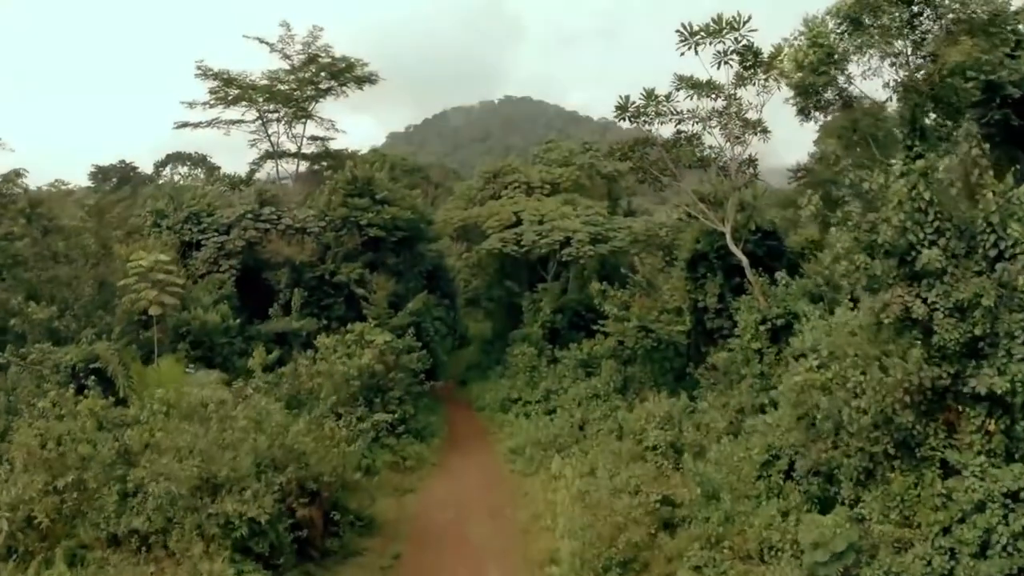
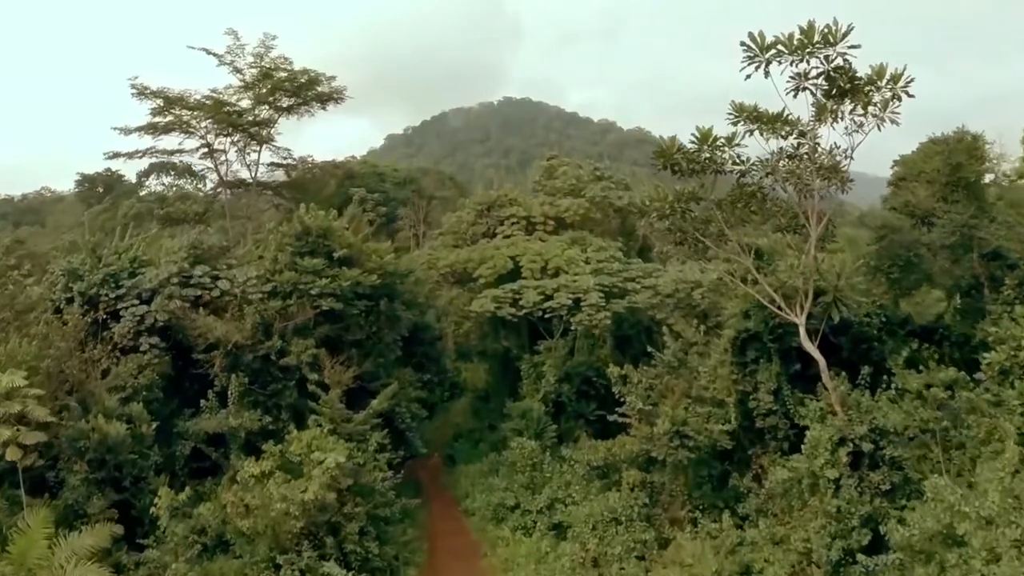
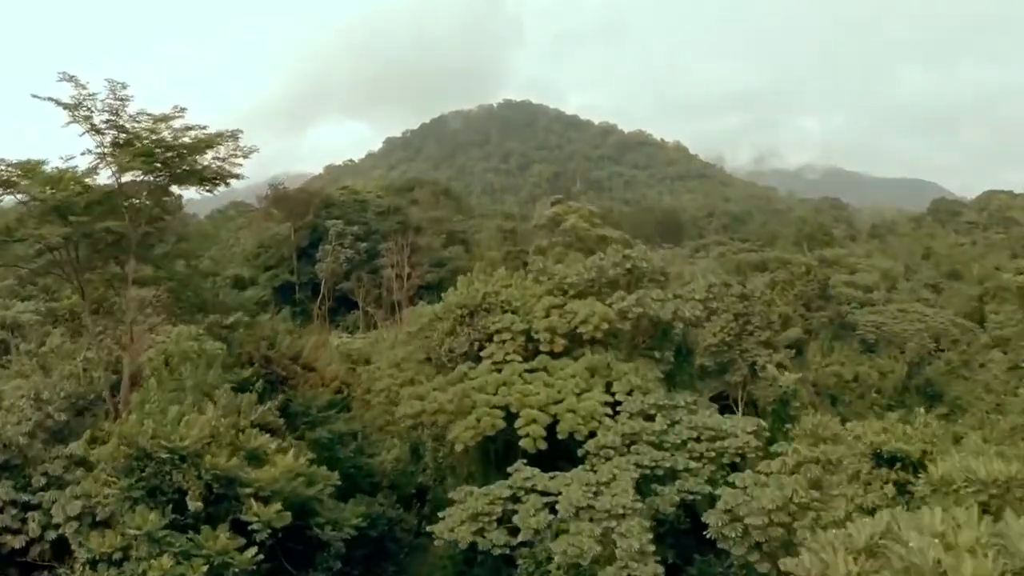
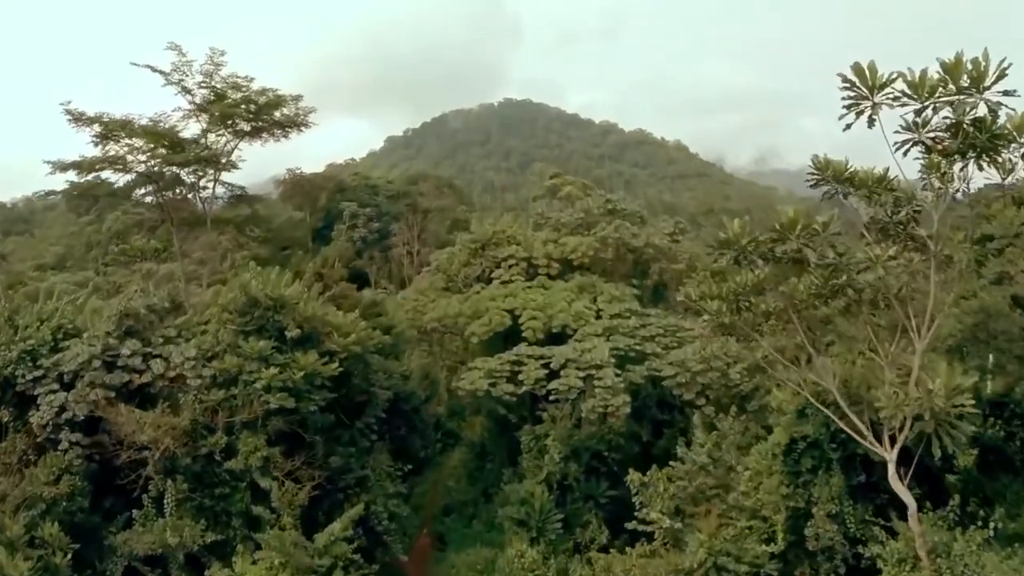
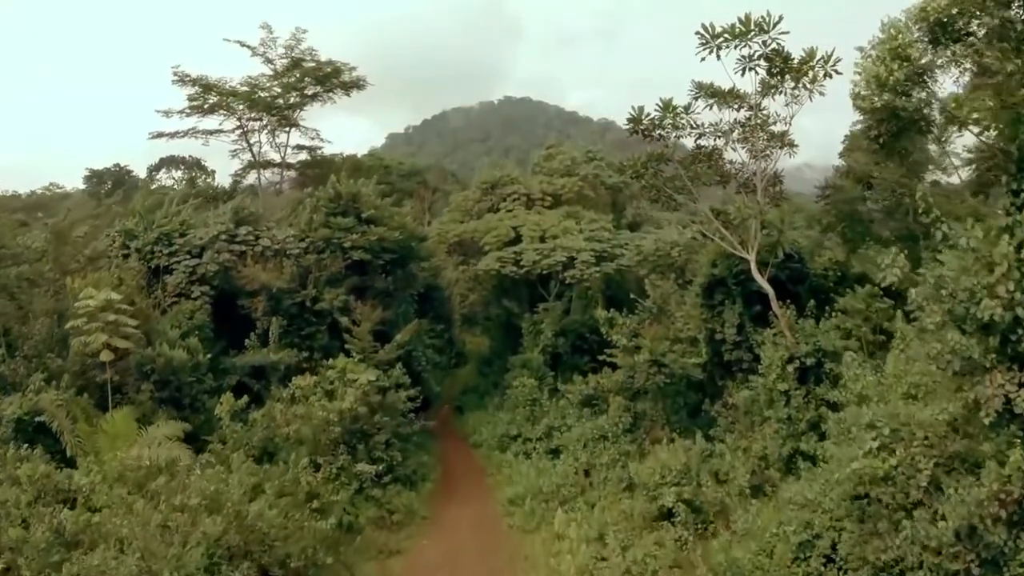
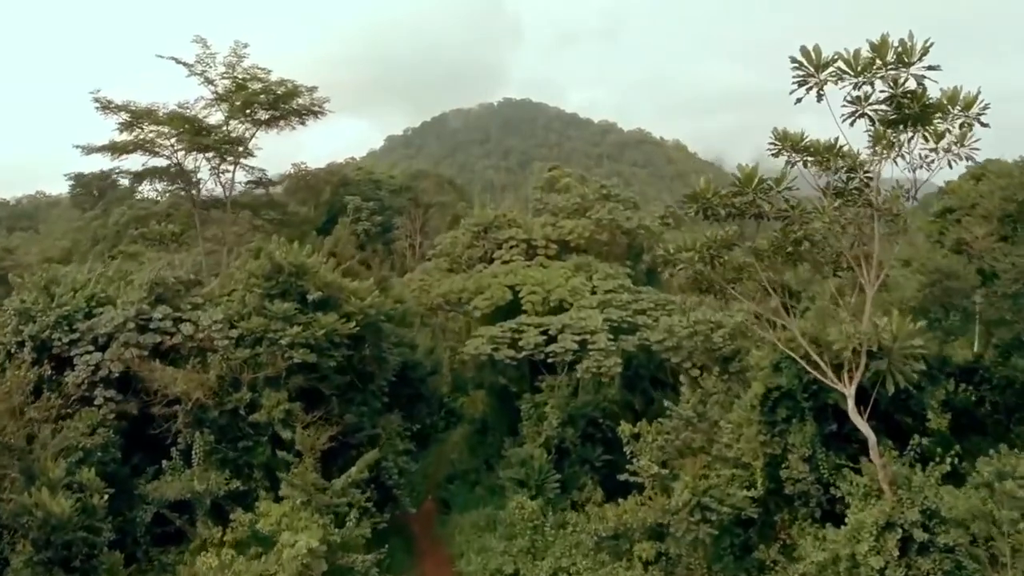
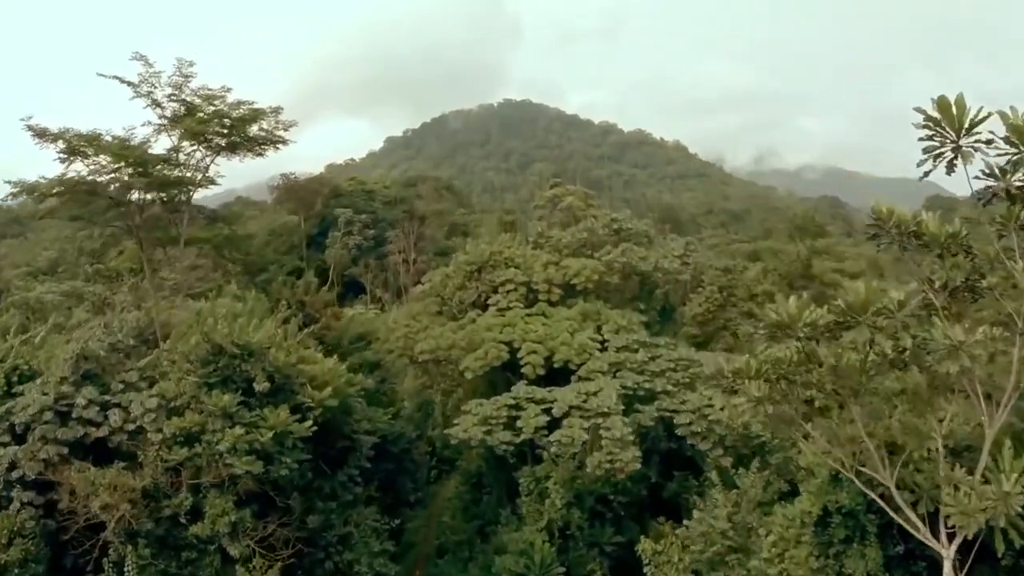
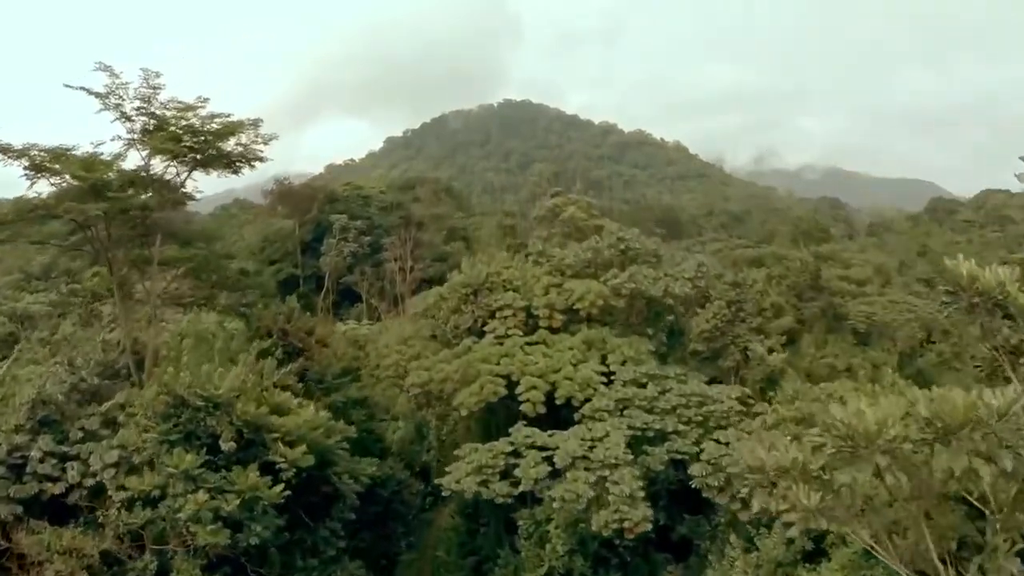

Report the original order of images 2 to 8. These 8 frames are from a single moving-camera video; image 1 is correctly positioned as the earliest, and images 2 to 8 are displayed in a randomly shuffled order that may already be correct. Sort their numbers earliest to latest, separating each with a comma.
5, 2, 6, 4, 7, 8, 3
